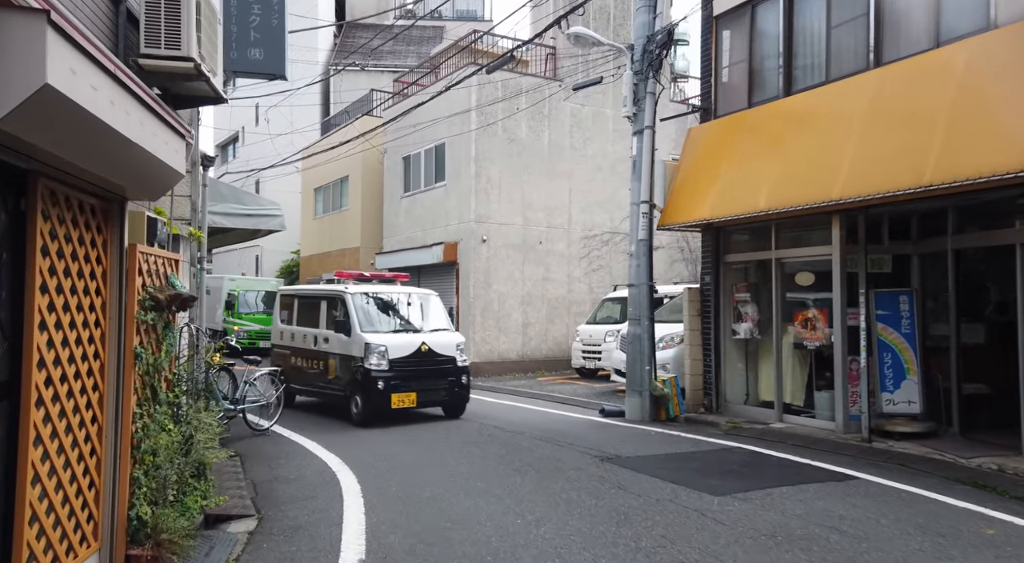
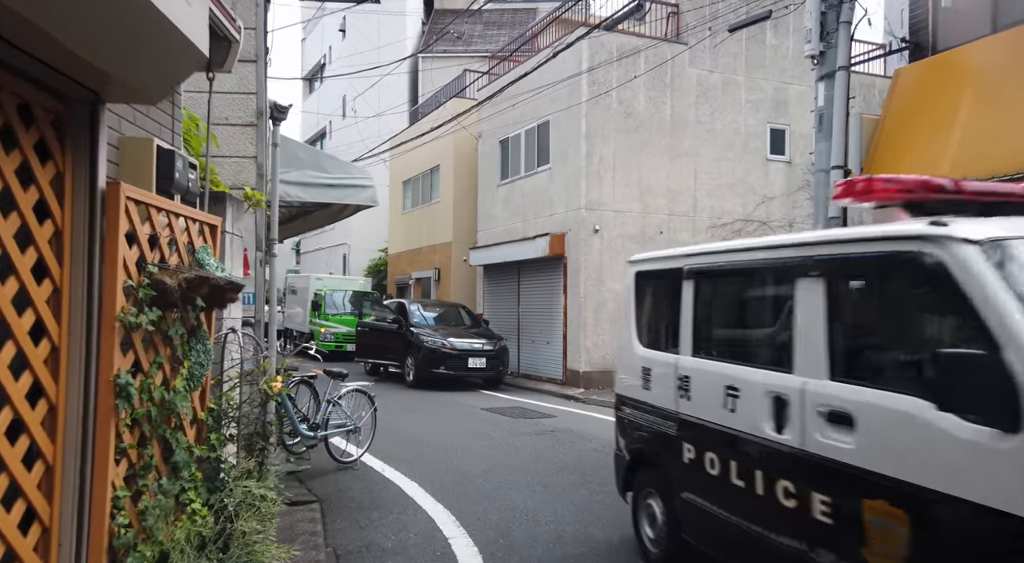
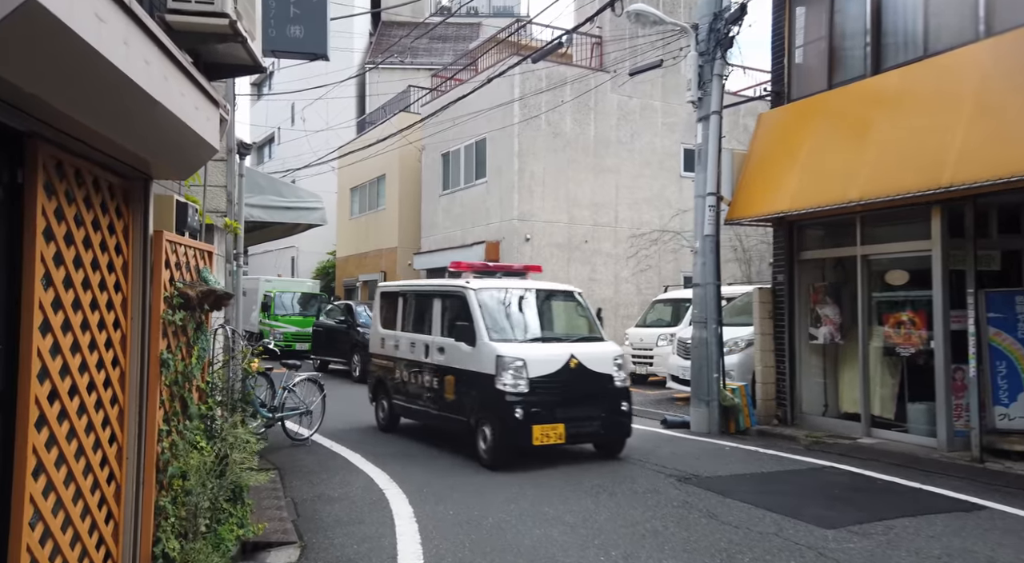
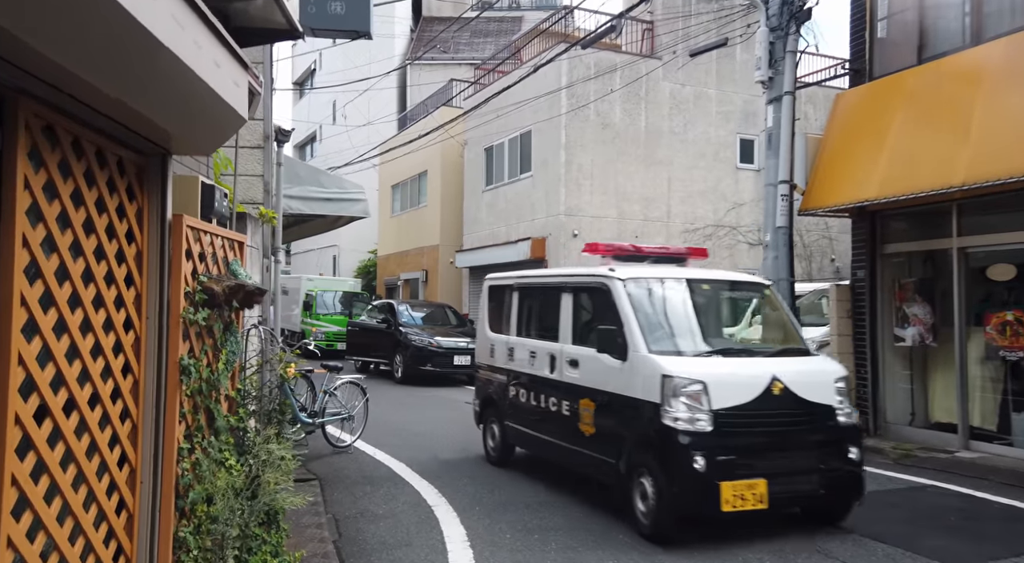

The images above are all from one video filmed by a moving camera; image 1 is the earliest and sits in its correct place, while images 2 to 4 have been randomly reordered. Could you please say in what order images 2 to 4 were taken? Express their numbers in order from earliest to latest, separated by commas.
3, 4, 2
